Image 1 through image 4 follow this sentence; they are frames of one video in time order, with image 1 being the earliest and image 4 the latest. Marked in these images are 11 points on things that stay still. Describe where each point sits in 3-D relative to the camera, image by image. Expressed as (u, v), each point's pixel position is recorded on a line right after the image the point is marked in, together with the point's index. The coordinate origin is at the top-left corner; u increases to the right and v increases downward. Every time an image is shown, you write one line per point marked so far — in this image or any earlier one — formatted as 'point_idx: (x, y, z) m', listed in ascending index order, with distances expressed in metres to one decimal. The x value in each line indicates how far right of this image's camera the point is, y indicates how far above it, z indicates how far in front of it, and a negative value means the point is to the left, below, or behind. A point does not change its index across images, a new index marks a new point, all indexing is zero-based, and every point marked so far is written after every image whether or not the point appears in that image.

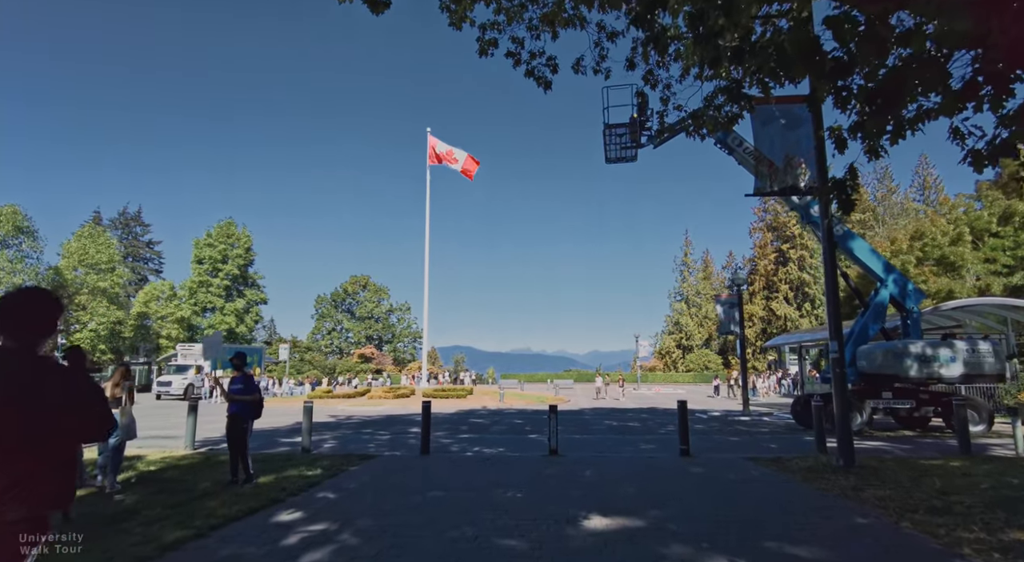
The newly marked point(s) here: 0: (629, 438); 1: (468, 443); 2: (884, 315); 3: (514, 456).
0: (+2.8, -3.7, +13.5) m
1: (-1.0, -3.7, +12.8) m
2: (+9.8, -0.9, +15.0) m
3: (0.0, -3.3, +10.7) m
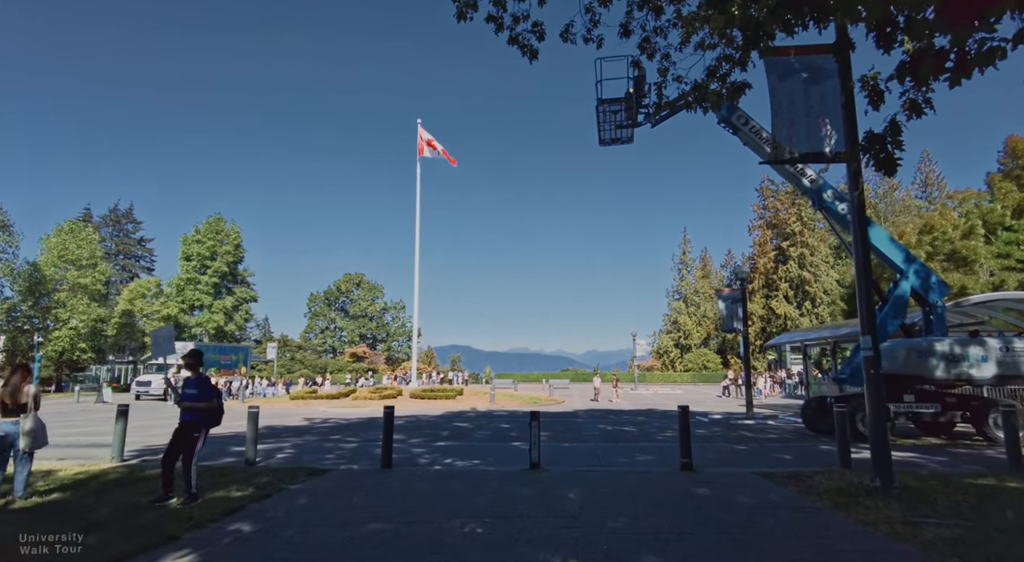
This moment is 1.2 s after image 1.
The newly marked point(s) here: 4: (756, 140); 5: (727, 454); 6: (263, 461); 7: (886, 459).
0: (+2.4, -3.5, +12.1) m
1: (-1.4, -3.4, +11.4) m
2: (+9.4, -0.7, +13.6) m
3: (-0.4, -3.1, +9.2) m
4: (+6.4, +3.7, +14.9) m
5: (+4.1, -3.3, +10.8) m
6: (-4.6, -3.3, +10.4) m
7: (+4.4, -2.1, +6.7) m
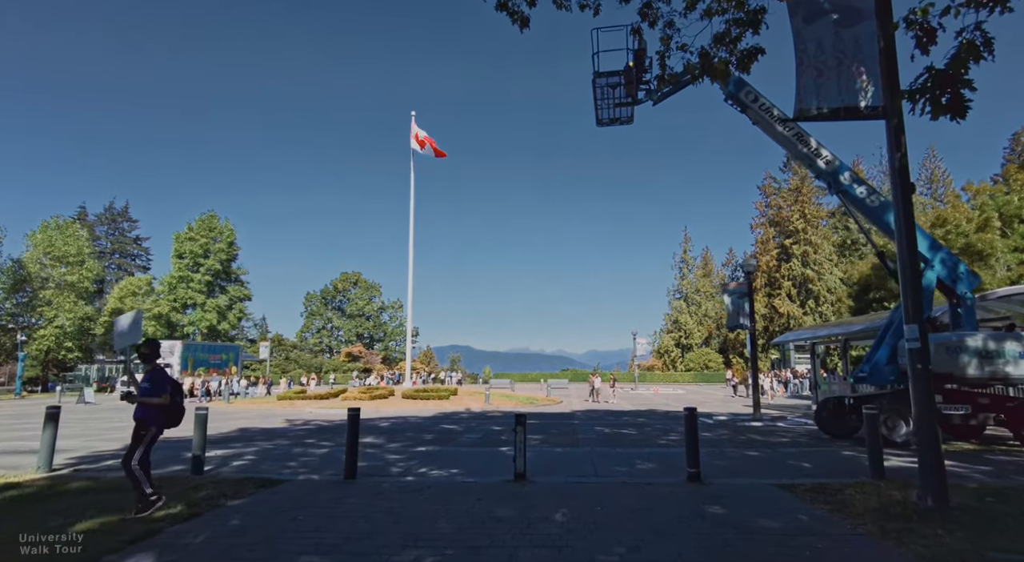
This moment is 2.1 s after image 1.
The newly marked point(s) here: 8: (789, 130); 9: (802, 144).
0: (+2.1, -3.3, +10.9) m
1: (-1.7, -3.2, +10.2) m
2: (+9.1, -0.5, +12.4) m
3: (-0.6, -2.8, +8.1) m
4: (+6.1, +3.9, +13.7) m
5: (+3.8, -3.0, +9.6) m
6: (-4.8, -3.1, +9.3) m
7: (+4.2, -1.9, +5.6) m
8: (+6.6, +3.6, +13.6) m
9: (+6.9, +3.3, +13.5) m
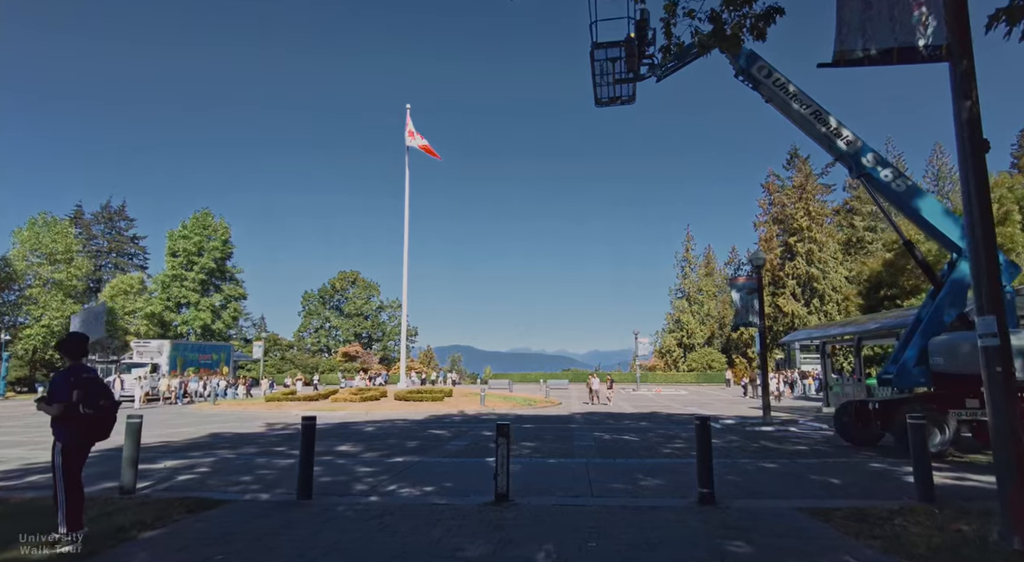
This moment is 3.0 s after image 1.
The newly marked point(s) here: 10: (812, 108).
0: (+1.9, -3.1, +9.7) m
1: (-1.9, -3.0, +9.0) m
2: (+8.9, -0.3, +11.2) m
3: (-0.9, -2.7, +6.9) m
4: (+5.9, +4.1, +12.5) m
5: (+3.6, -2.9, +8.4) m
6: (-5.1, -2.9, +8.1) m
7: (+3.9, -1.7, +4.4) m
8: (+6.4, +3.8, +12.4) m
9: (+6.7, +3.4, +12.3) m
10: (+6.5, +3.8, +12.4) m
